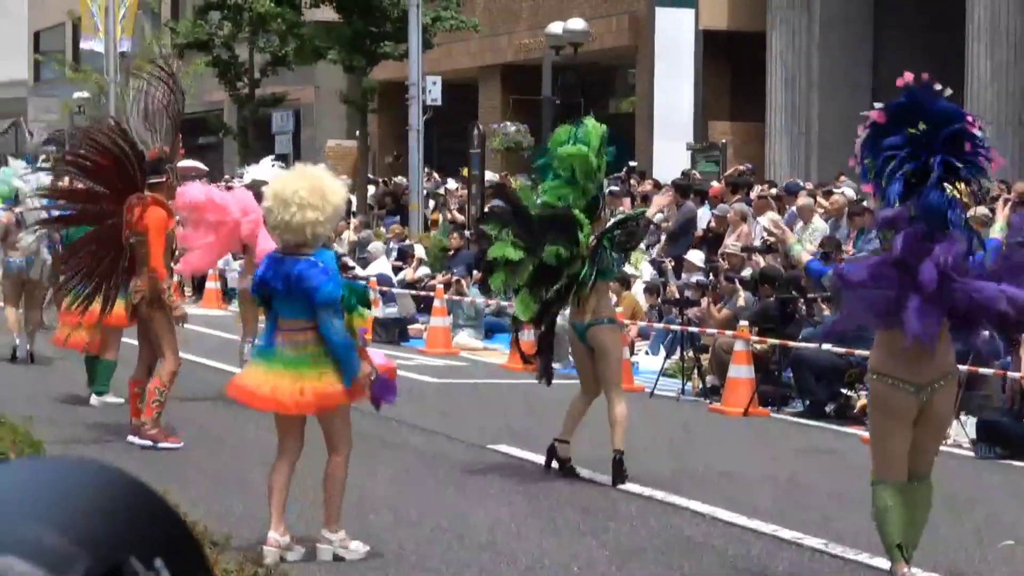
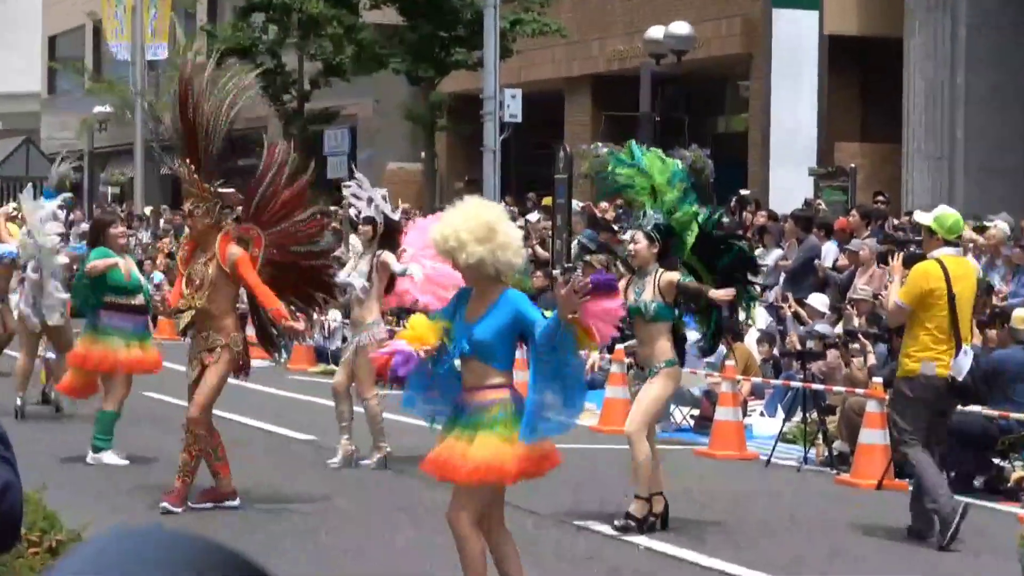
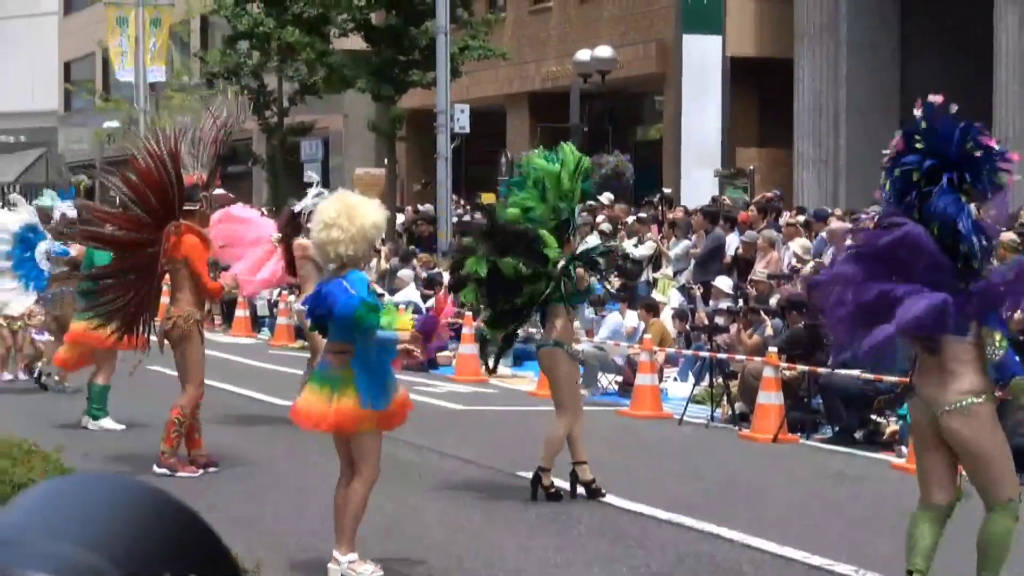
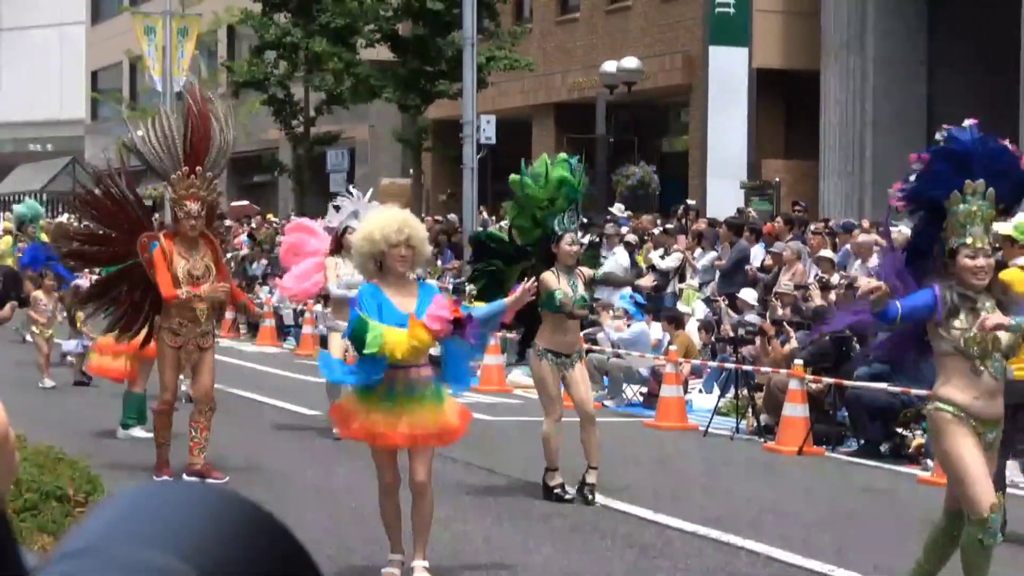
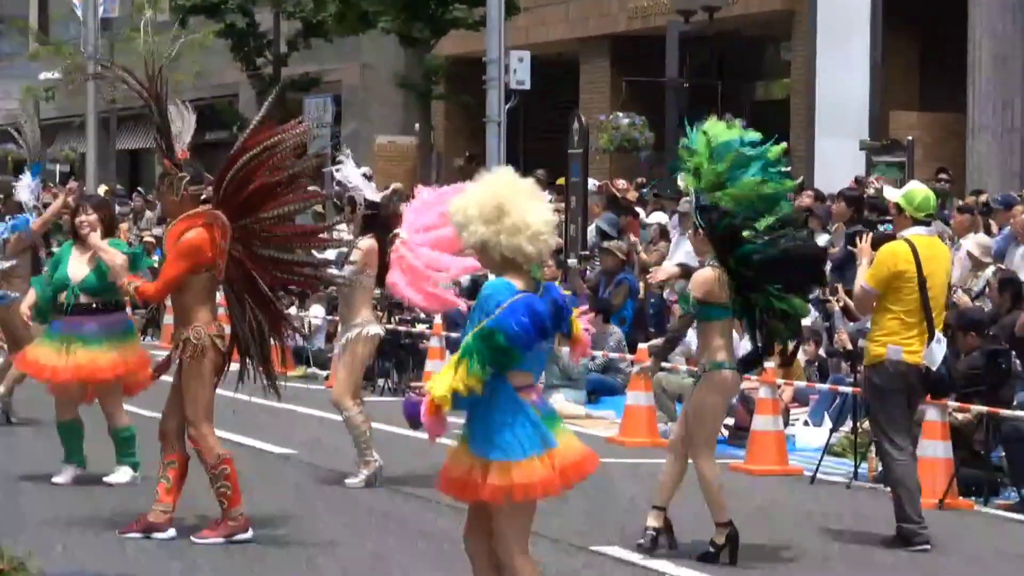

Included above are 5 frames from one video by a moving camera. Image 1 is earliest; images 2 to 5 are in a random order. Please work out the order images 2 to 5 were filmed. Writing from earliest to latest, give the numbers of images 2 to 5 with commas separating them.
3, 4, 2, 5
